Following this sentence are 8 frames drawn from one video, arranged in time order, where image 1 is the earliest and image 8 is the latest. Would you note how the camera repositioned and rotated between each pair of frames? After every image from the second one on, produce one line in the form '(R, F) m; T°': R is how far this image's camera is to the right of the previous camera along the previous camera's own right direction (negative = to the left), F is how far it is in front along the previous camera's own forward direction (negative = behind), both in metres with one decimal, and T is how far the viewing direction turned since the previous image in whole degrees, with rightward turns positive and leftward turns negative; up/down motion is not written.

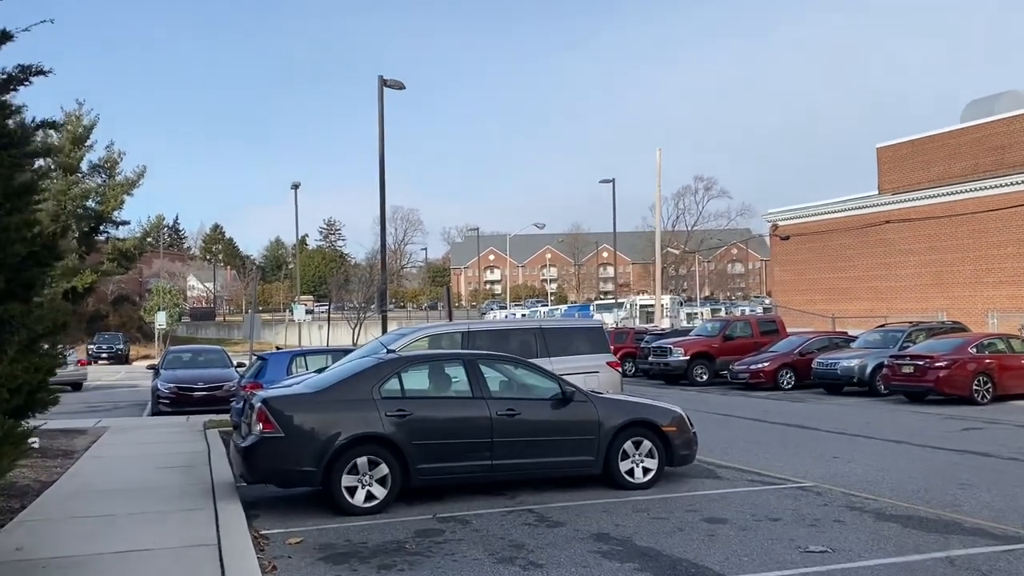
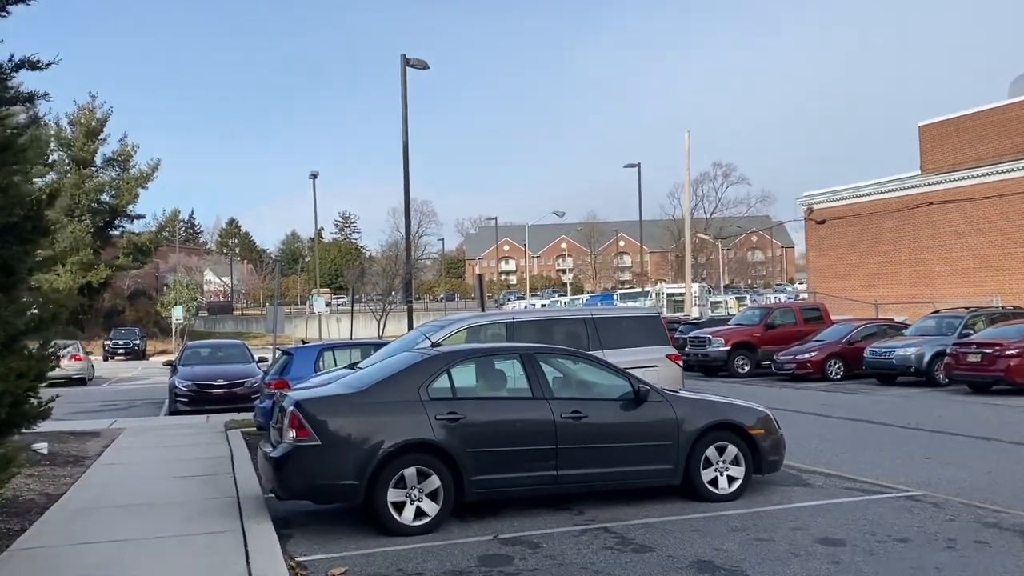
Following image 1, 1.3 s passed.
(-0.5, +1.2) m; -1°
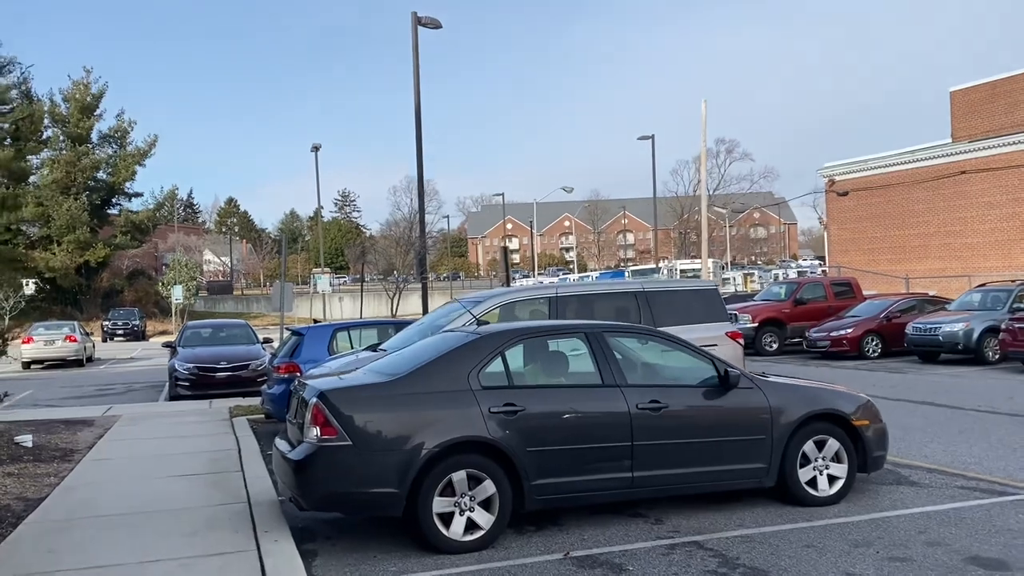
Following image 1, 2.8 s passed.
(-0.5, +1.3) m; 0°
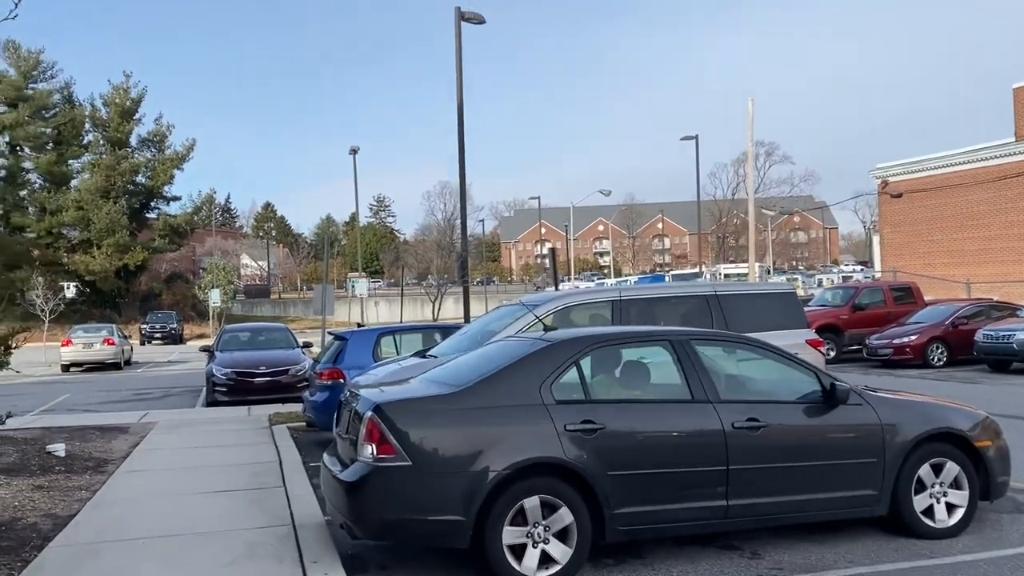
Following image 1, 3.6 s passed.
(-0.3, +0.7) m; -2°
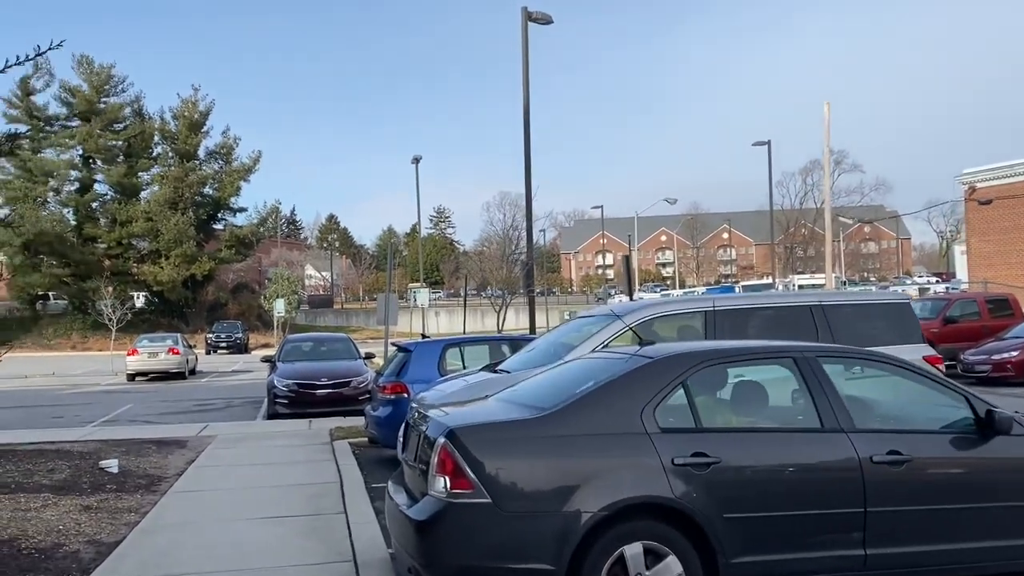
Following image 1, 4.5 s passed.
(-0.2, +0.8) m; -4°
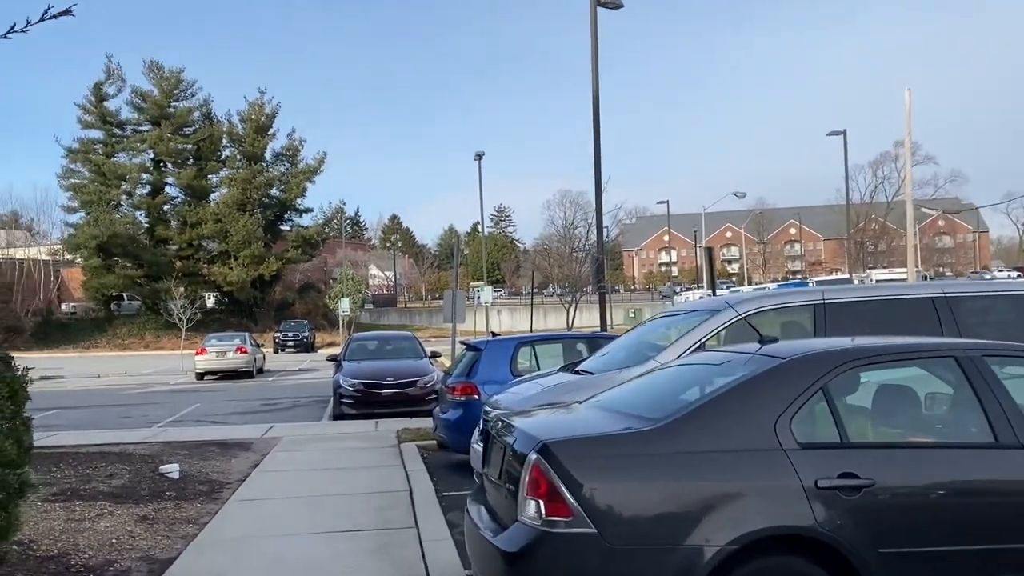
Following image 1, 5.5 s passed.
(-0.2, +0.7) m; -4°
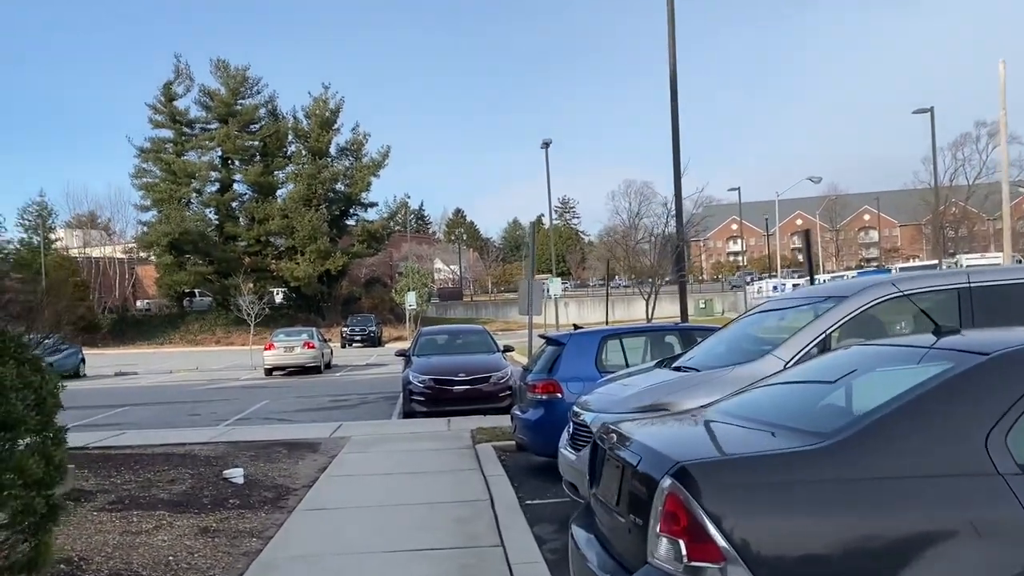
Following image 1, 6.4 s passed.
(-0.2, +0.8) m; -4°
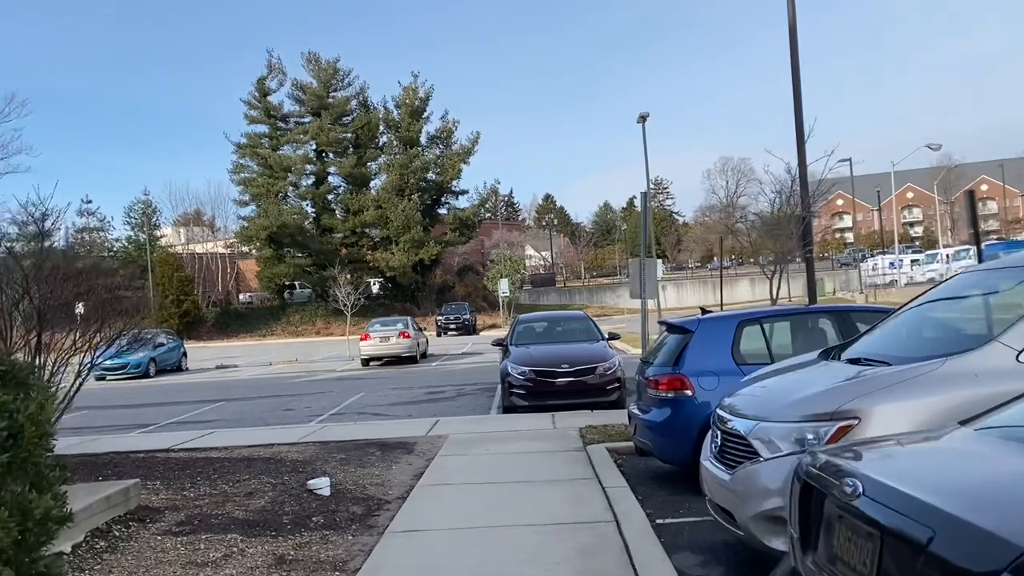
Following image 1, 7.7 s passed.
(-0.2, +1.3) m; -6°
